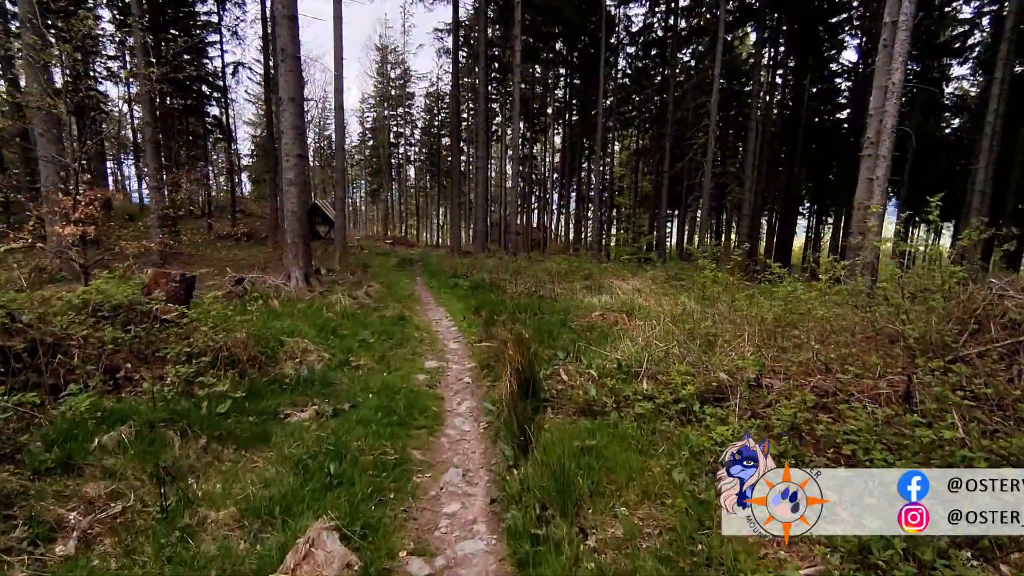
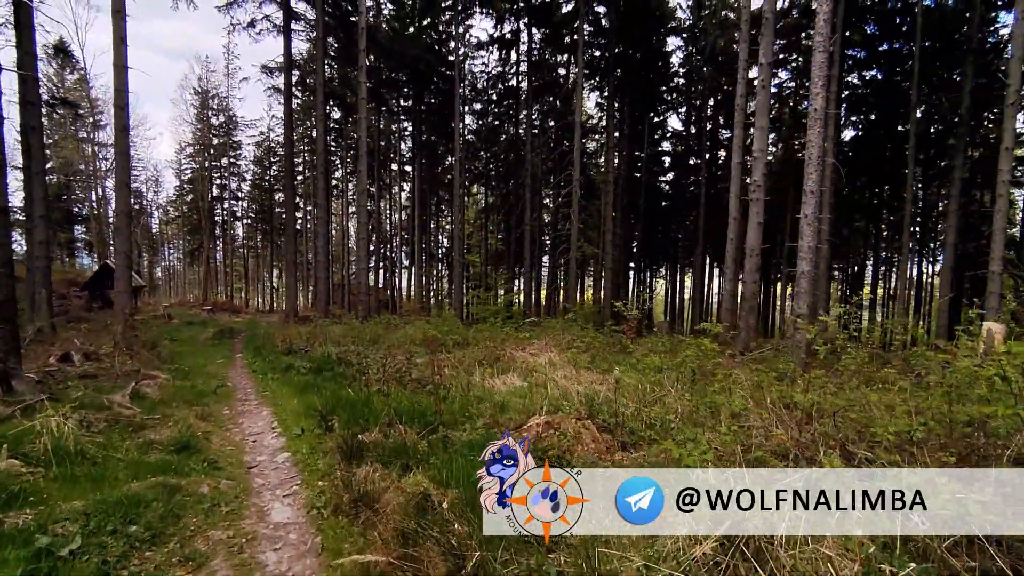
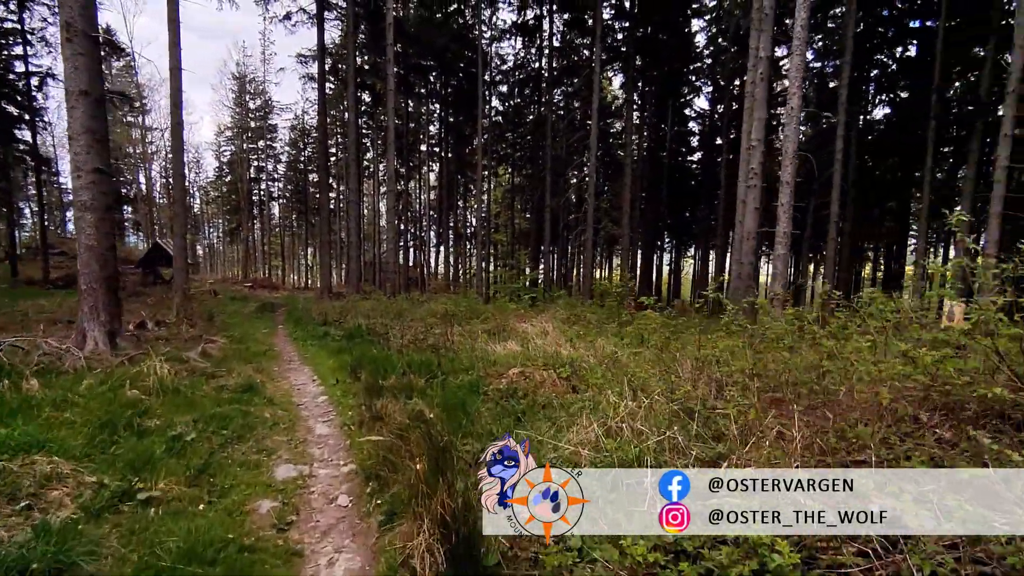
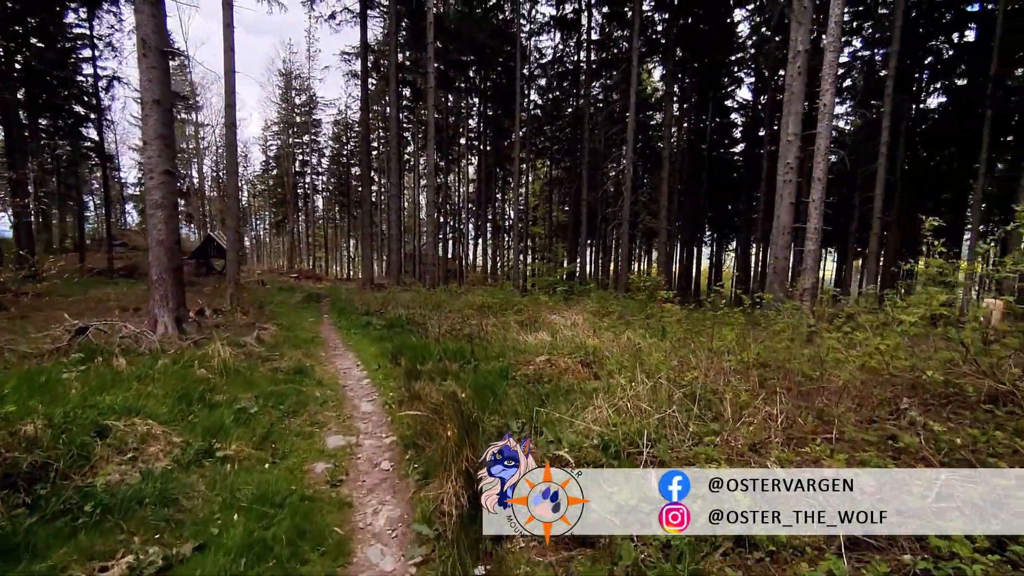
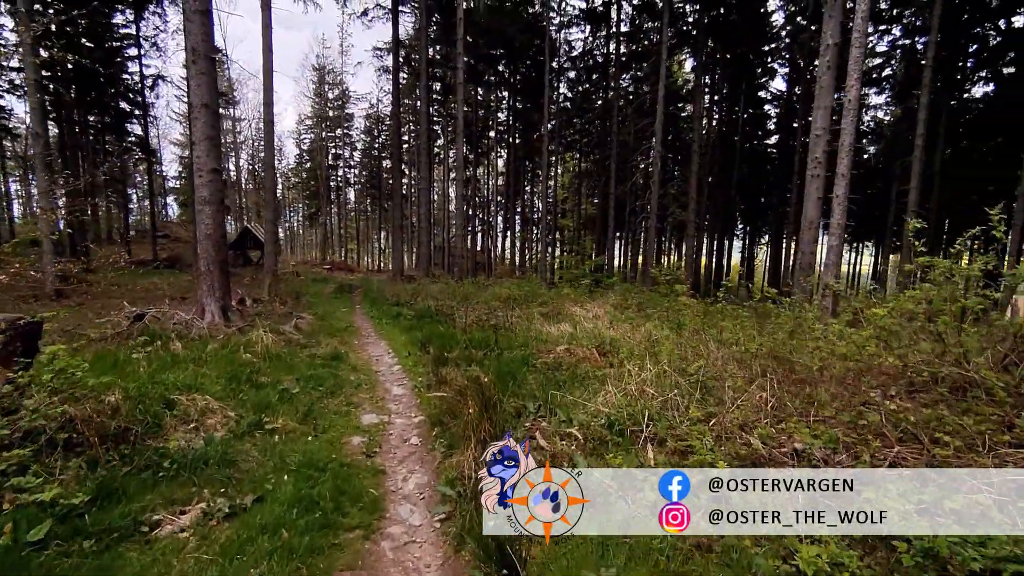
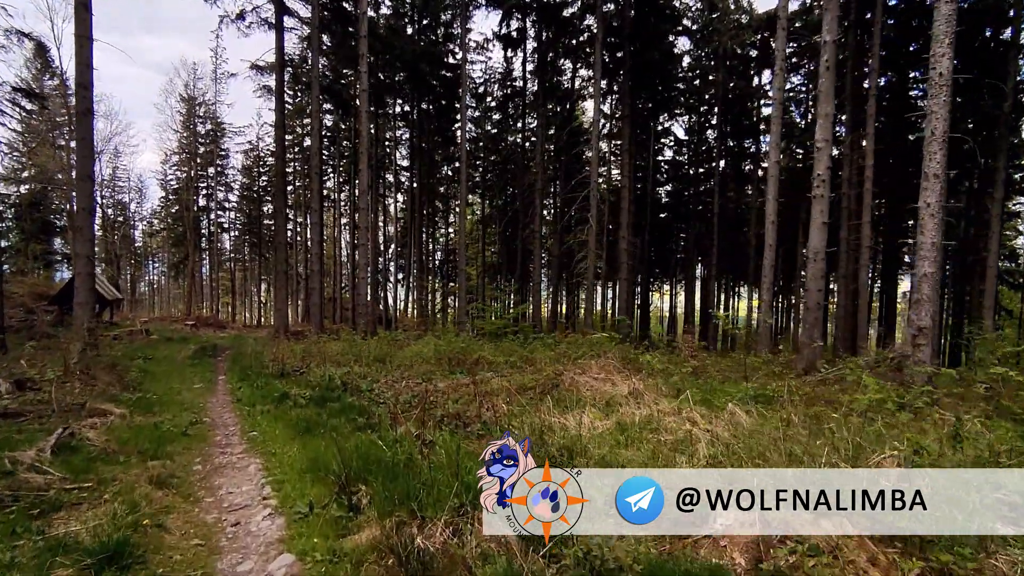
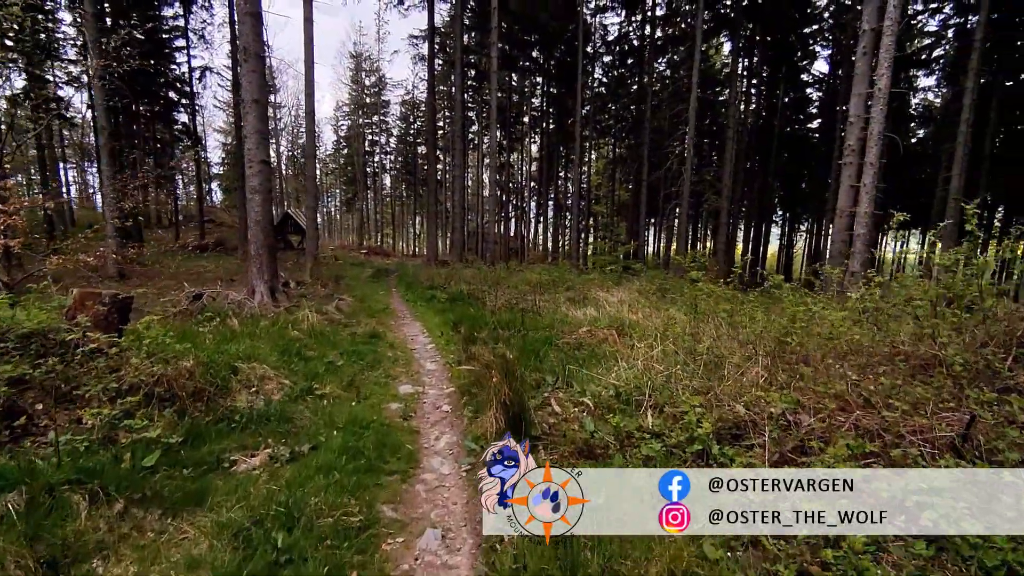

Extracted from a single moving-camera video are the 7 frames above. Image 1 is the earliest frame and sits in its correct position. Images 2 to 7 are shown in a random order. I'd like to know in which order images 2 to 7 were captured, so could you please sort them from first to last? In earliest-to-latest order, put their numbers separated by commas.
7, 5, 4, 3, 2, 6
